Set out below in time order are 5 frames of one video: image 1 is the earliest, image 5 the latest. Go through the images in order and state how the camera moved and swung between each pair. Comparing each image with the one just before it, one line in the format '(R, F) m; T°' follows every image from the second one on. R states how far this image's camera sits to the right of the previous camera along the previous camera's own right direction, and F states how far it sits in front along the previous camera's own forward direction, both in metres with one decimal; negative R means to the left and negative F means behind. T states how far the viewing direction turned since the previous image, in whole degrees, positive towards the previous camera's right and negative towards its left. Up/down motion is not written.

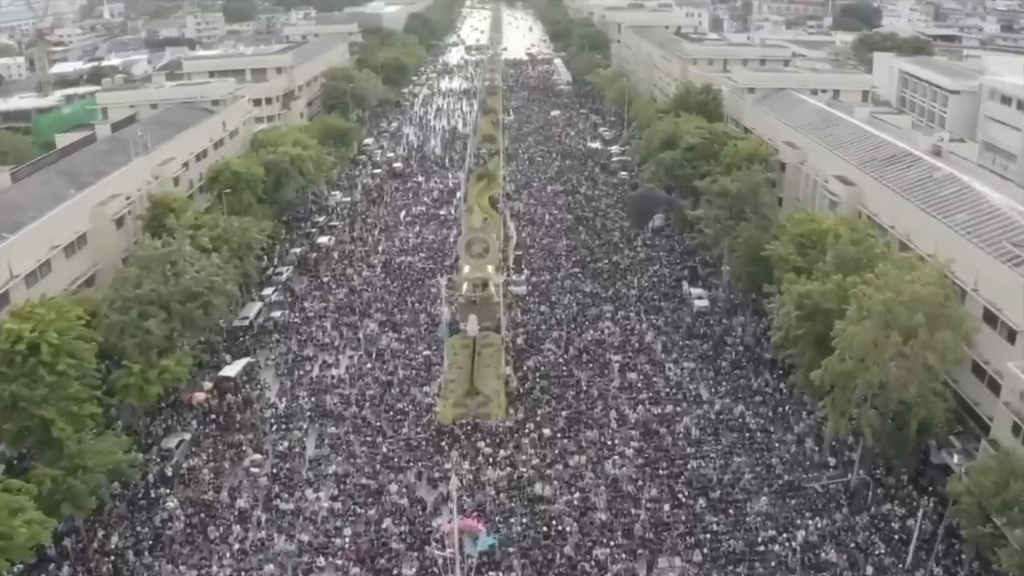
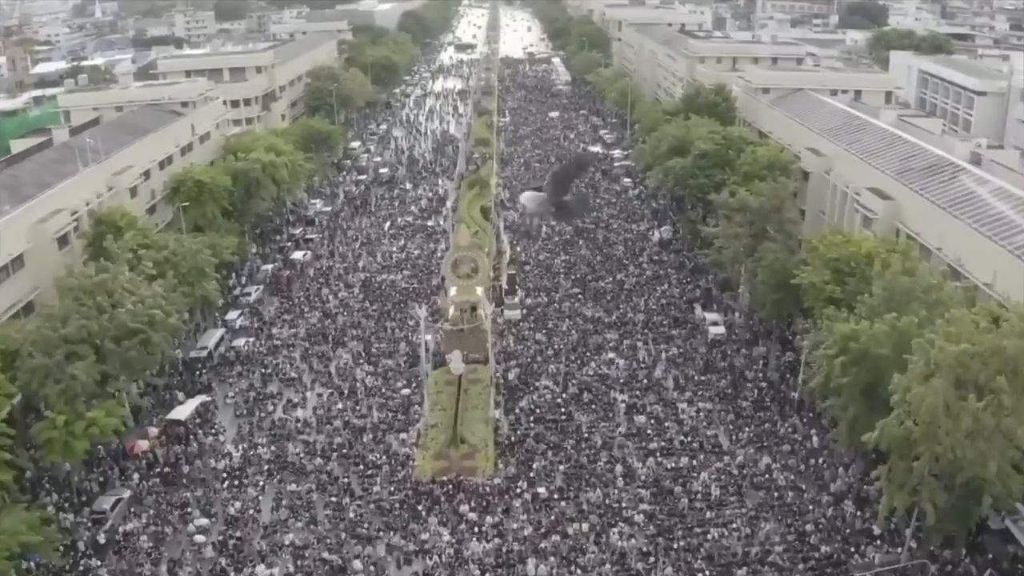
(+0.3, +4.3) m; 0°
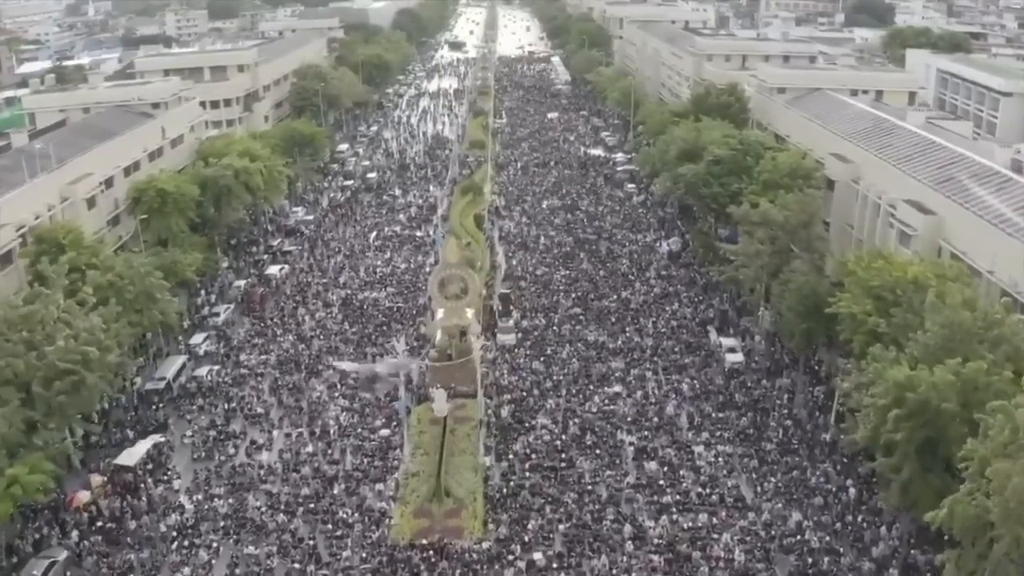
(+0.2, +3.6) m; 0°
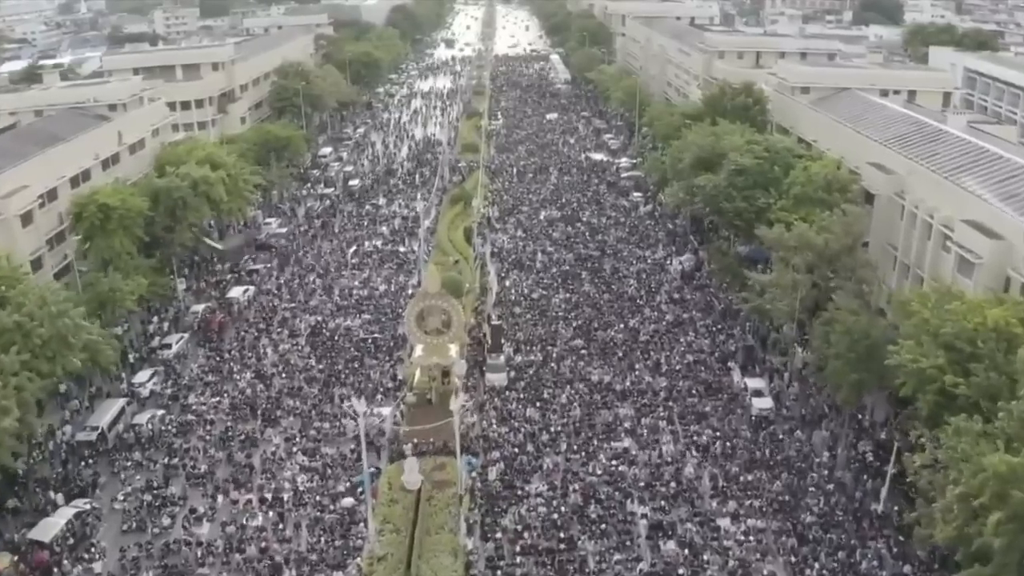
(+0.3, +4.5) m; 0°
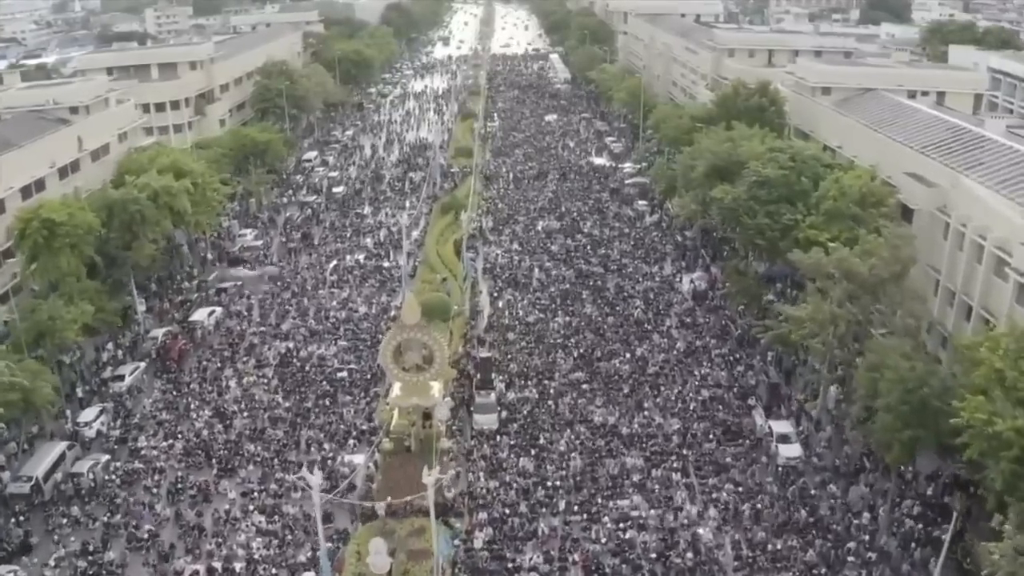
(+0.2, +3.4) m; 0°
